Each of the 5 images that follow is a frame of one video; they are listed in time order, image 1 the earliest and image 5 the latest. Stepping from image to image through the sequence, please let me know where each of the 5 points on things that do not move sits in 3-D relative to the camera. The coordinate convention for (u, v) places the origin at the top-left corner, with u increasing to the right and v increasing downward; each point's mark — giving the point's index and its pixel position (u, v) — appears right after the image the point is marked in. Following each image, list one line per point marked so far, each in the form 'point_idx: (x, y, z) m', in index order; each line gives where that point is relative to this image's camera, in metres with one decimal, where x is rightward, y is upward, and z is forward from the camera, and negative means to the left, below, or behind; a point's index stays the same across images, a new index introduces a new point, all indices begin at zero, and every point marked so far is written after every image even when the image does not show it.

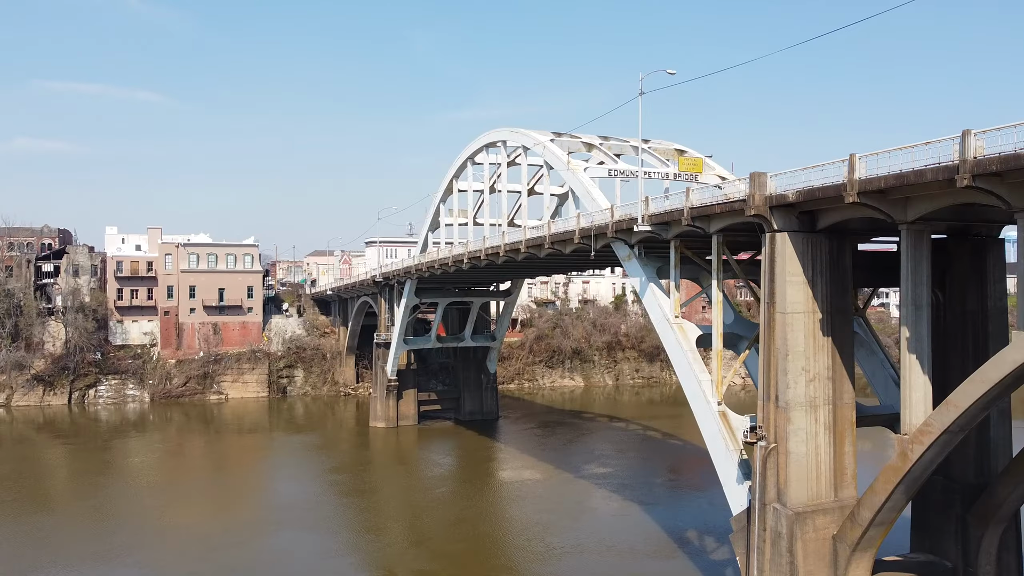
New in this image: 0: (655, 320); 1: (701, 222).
0: (+3.0, -0.7, +16.6) m
1: (+3.6, +1.2, +14.8) m
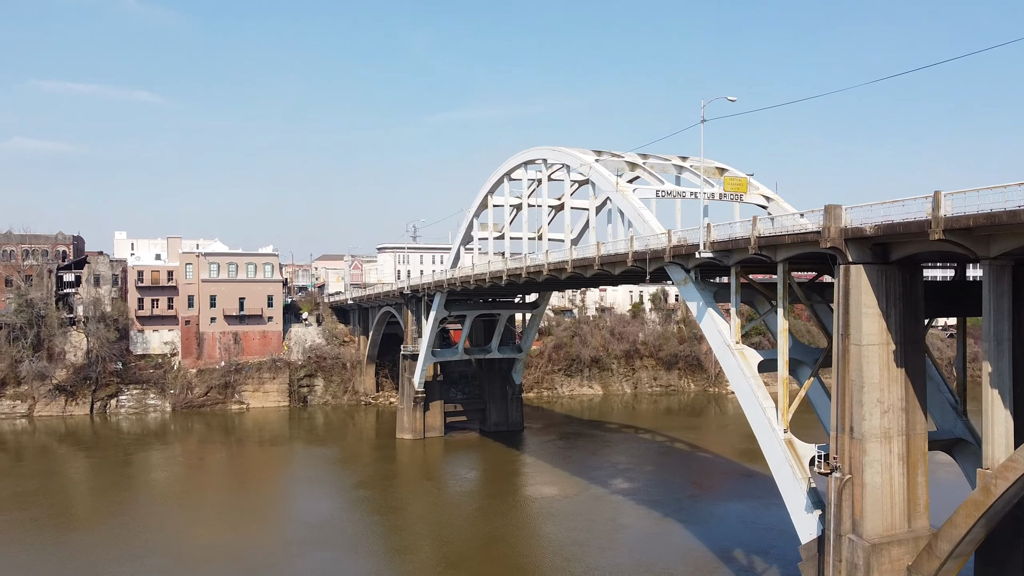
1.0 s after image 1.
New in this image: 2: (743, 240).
0: (+4.2, -1.2, +16.7) m
1: (+4.8, +0.7, +14.9) m
2: (+4.5, +0.9, +15.2) m
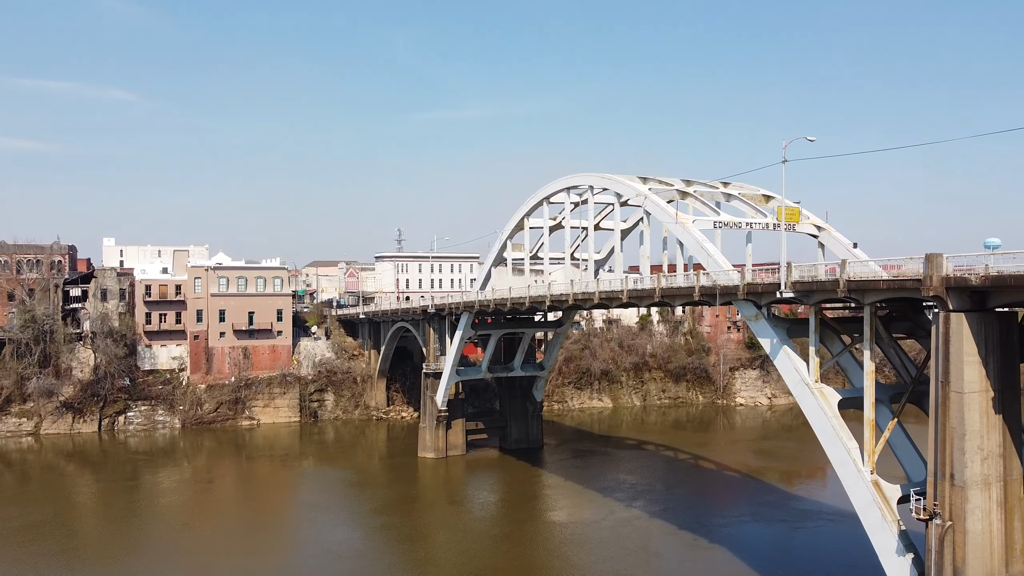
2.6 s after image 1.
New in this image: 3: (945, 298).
0: (+5.8, -2.0, +16.7) m
1: (+6.5, -0.1, +15.0) m
2: (+6.1, +0.1, +15.3) m
3: (+7.2, -0.2, +13.3) m
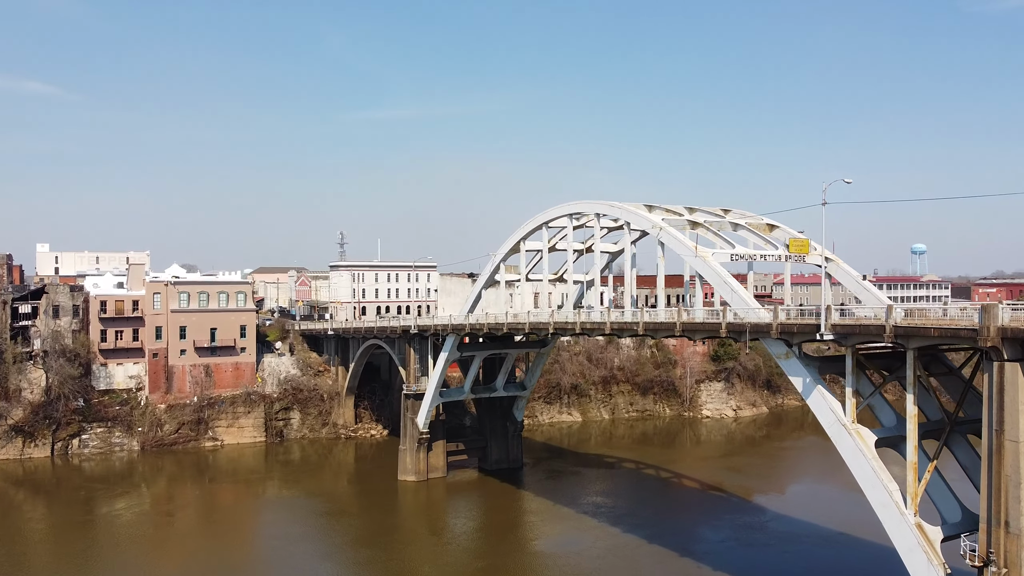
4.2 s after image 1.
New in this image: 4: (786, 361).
0: (+6.6, -2.8, +16.8) m
1: (+7.3, -1.0, +15.1) m
2: (+7.0, -0.7, +15.4) m
3: (+8.2, -1.0, +13.4) m
4: (+6.1, -1.6, +17.6) m
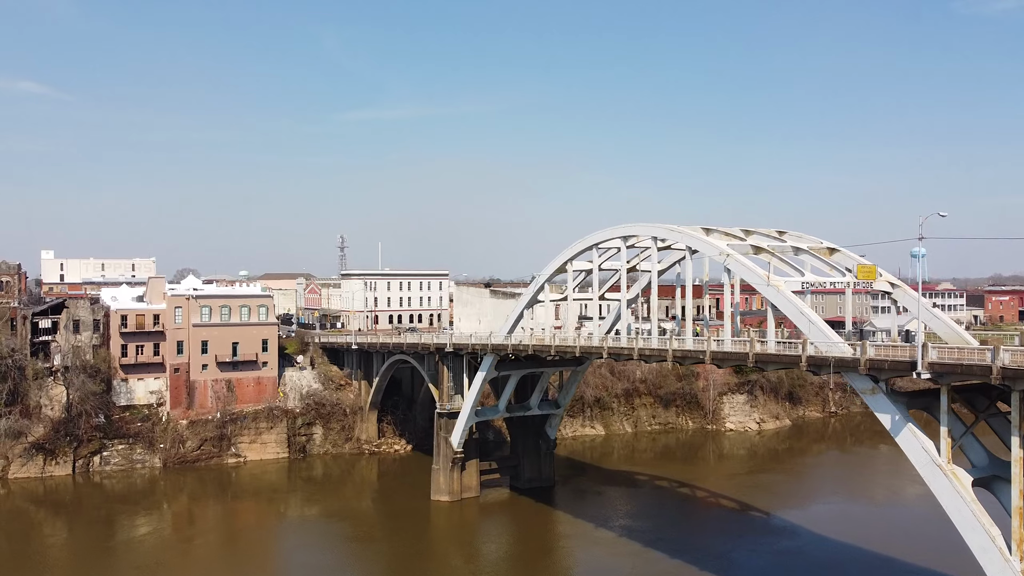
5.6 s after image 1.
0: (+8.3, -3.6, +16.3) m
1: (+9.0, -1.7, +14.6) m
2: (+8.7, -1.4, +14.9) m
3: (+9.9, -1.7, +13.0) m
4: (+7.8, -2.4, +17.2) m
